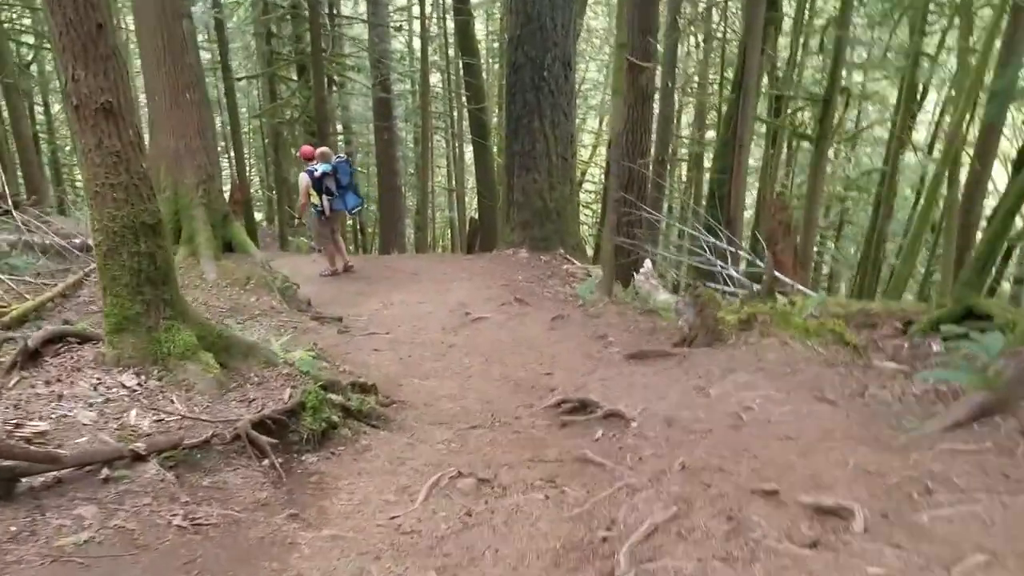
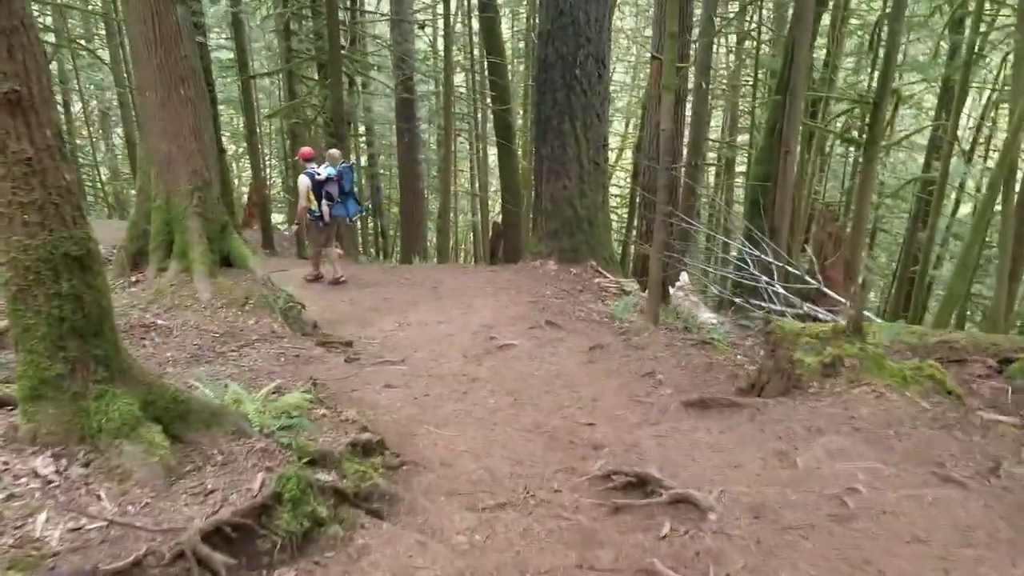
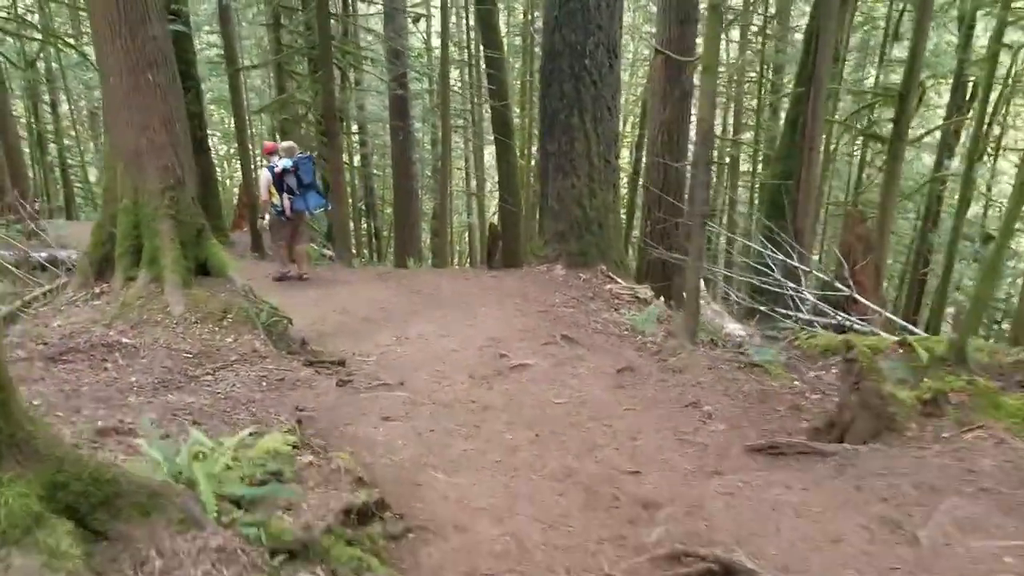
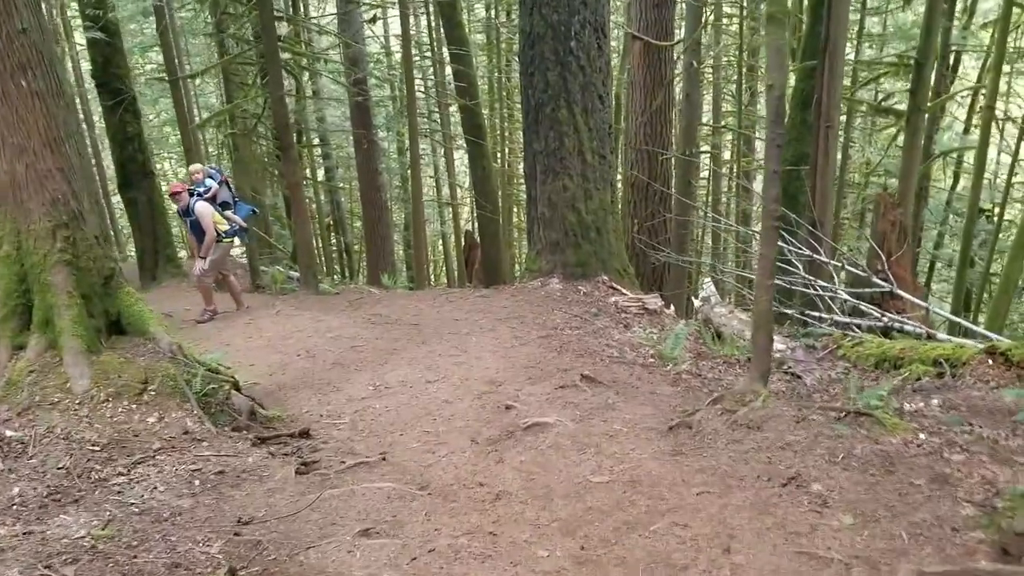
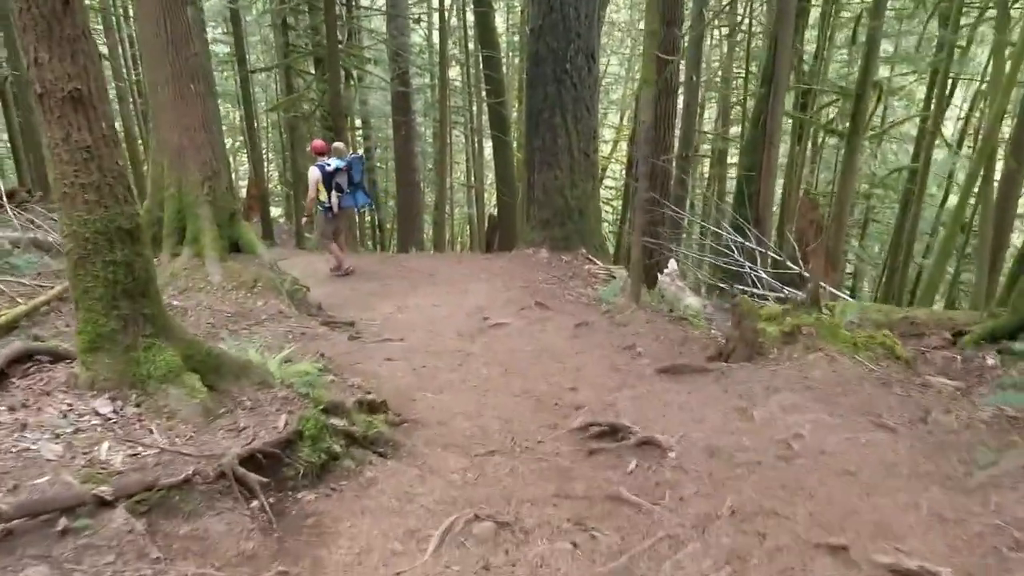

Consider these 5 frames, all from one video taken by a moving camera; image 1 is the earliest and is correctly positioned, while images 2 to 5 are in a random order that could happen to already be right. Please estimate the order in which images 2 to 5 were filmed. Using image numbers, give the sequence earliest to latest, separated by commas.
5, 2, 3, 4
